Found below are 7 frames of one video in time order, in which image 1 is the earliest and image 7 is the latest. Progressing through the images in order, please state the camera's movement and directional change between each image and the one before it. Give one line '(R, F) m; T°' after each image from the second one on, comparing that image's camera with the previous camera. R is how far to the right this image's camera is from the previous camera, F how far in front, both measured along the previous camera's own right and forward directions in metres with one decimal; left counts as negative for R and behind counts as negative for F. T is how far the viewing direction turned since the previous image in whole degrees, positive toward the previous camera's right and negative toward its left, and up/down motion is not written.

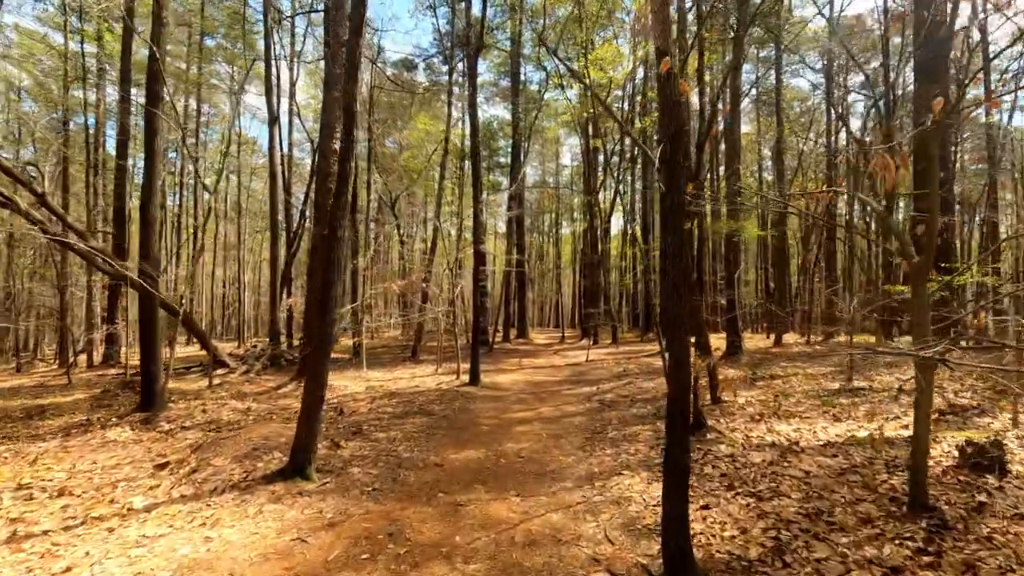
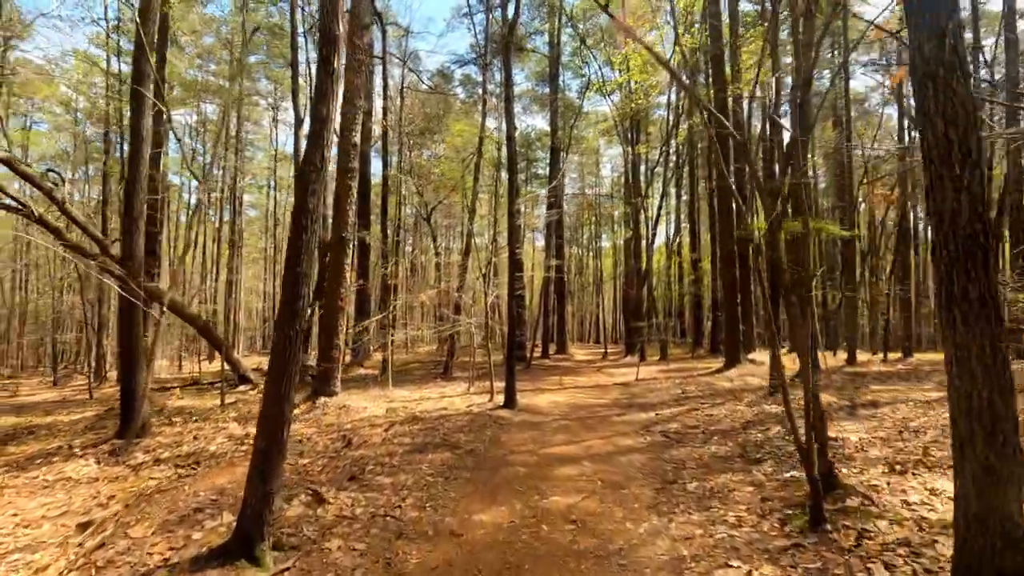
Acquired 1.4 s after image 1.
(-0.1, +1.5) m; -4°
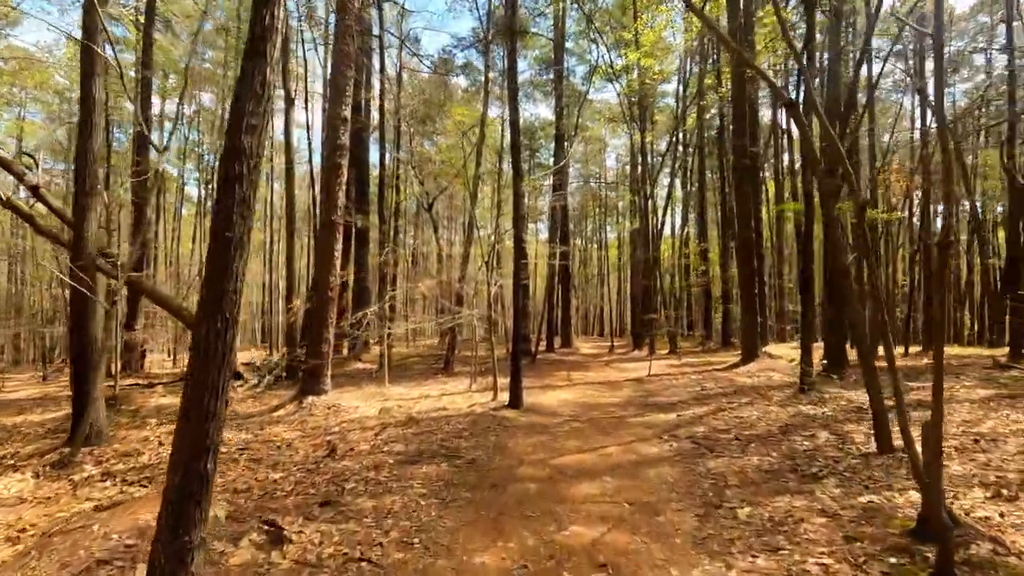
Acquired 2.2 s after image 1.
(0.0, +0.9) m; 0°
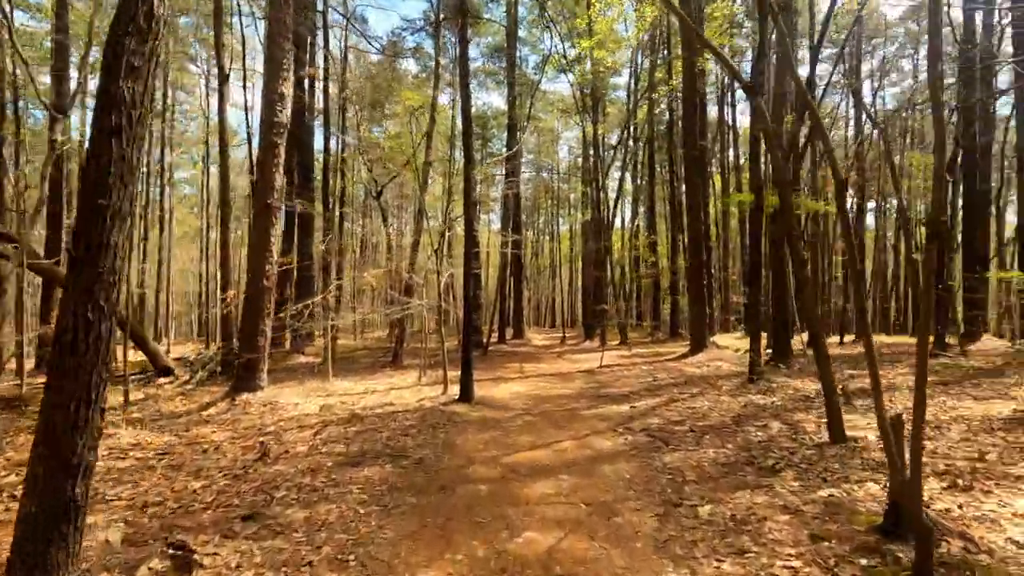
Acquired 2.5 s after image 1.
(0.0, +0.3) m; +5°
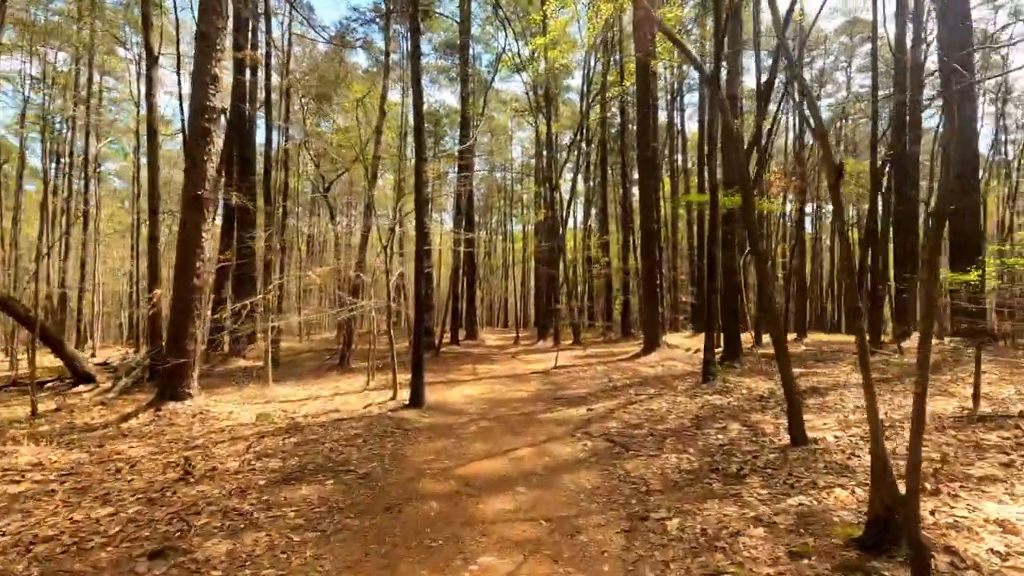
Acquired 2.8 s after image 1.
(0.0, +0.3) m; +5°
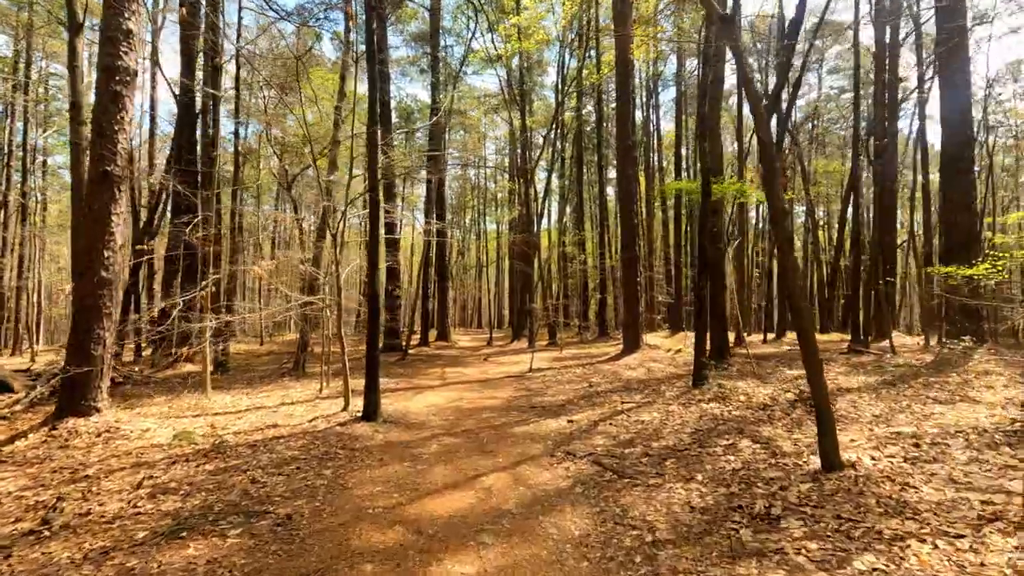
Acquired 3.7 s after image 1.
(+0.1, +1.1) m; +3°
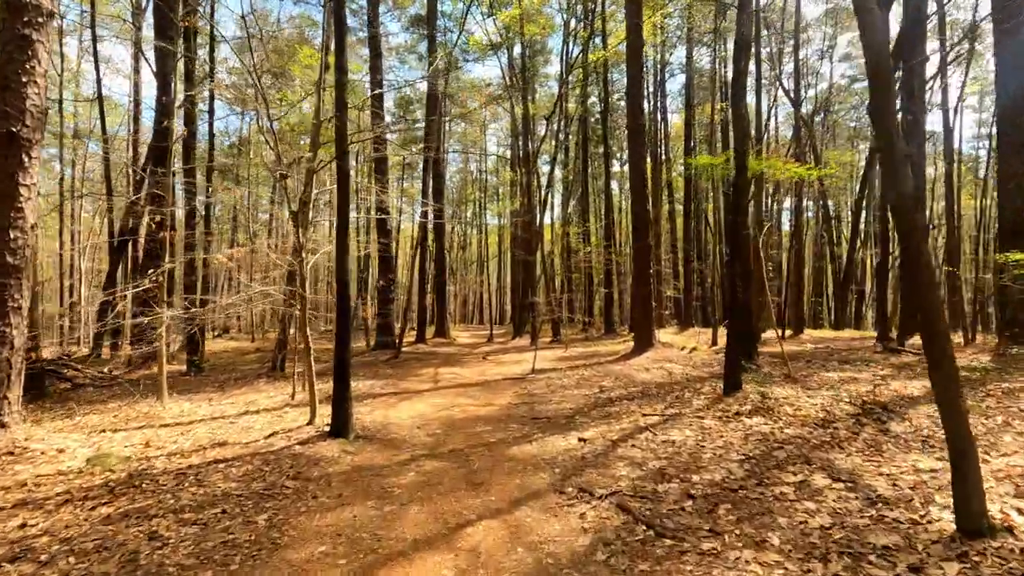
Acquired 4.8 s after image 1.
(0.0, +1.3) m; 0°
